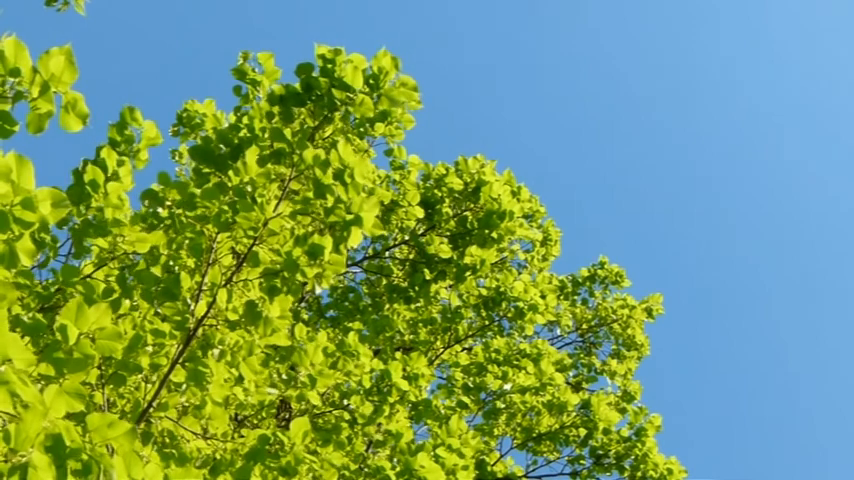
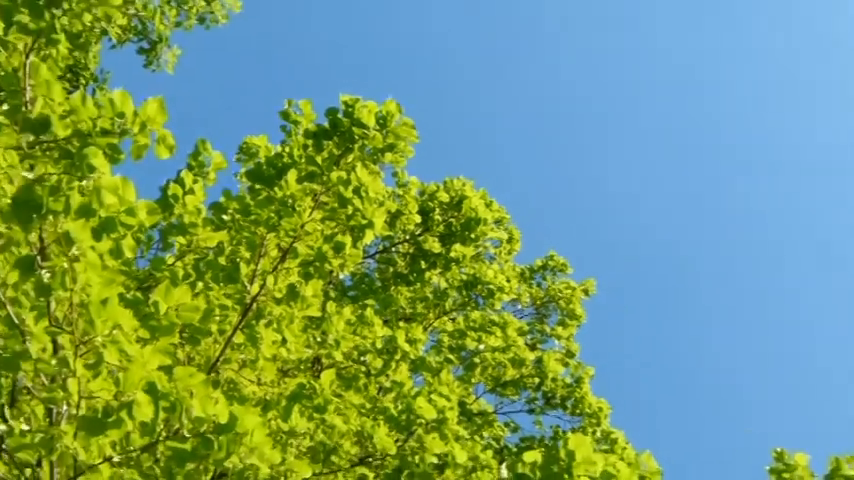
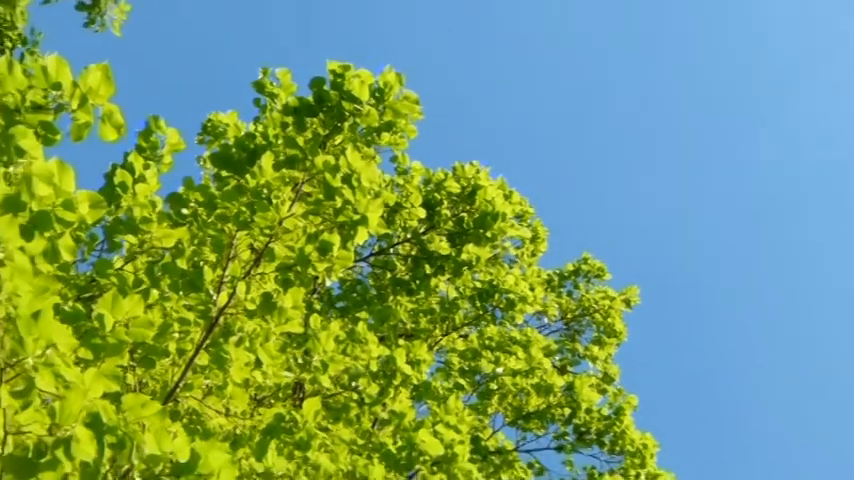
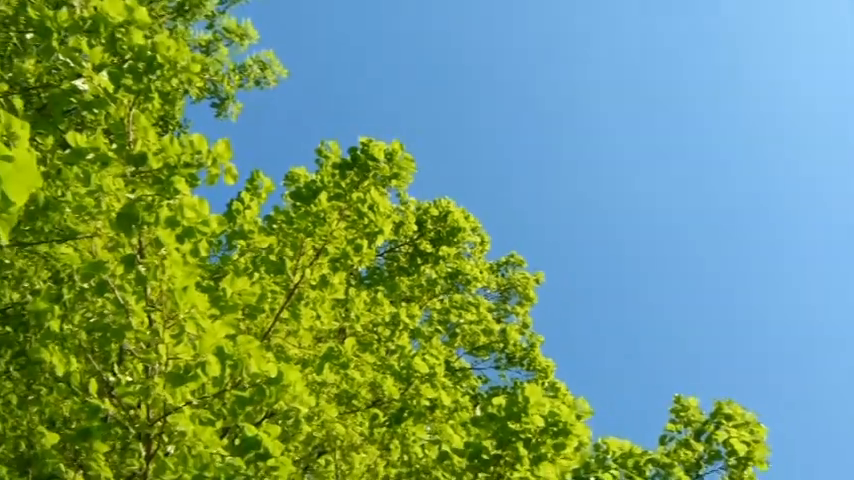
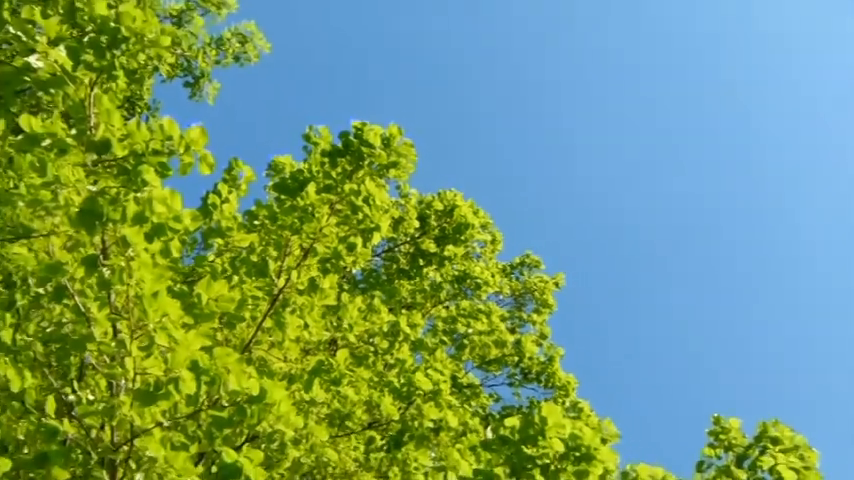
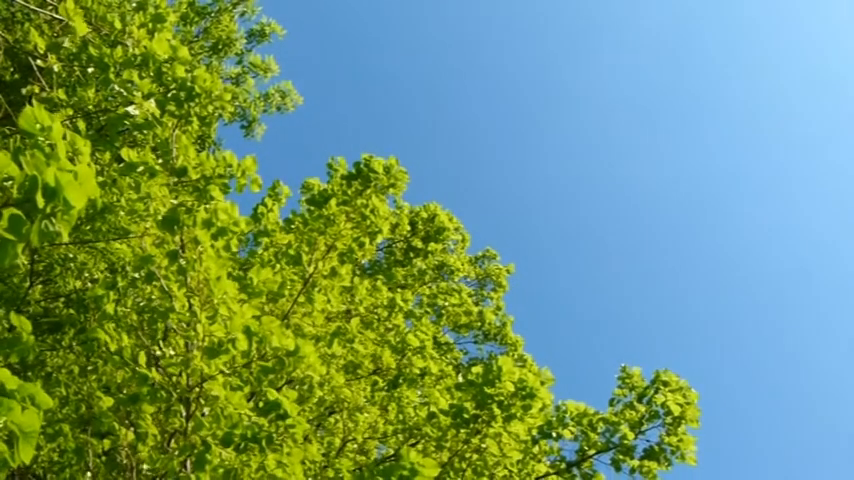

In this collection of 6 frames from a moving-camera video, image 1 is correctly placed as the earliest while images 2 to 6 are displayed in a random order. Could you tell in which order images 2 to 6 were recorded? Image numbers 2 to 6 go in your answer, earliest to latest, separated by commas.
3, 2, 5, 4, 6
